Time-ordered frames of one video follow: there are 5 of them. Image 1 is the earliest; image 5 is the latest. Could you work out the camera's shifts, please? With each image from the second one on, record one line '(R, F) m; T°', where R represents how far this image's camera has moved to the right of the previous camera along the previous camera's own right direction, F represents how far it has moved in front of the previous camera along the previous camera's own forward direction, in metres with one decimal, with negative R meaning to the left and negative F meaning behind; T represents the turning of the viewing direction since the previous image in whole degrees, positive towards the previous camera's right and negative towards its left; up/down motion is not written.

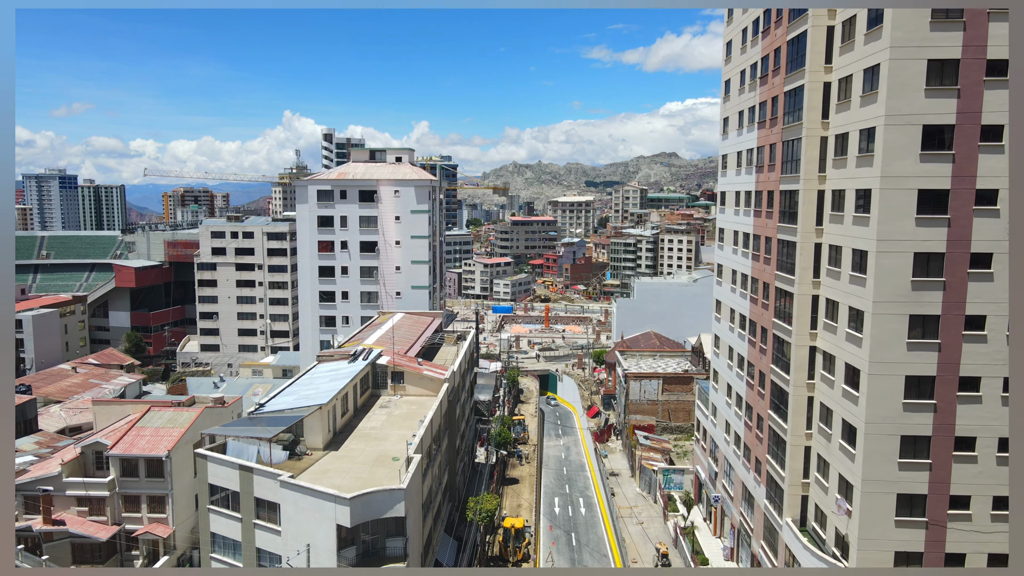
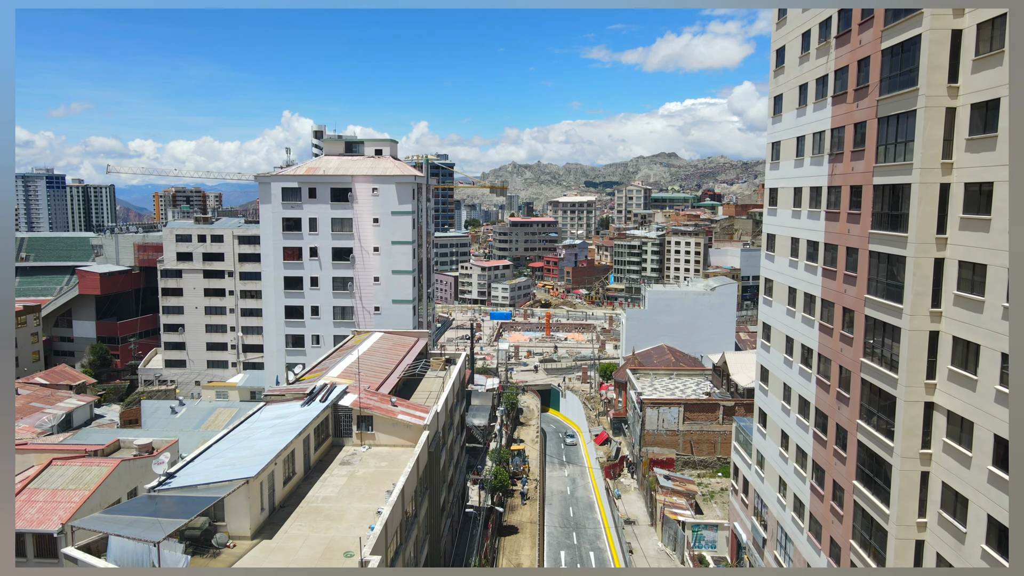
(0.0, +2.9) m; 0°
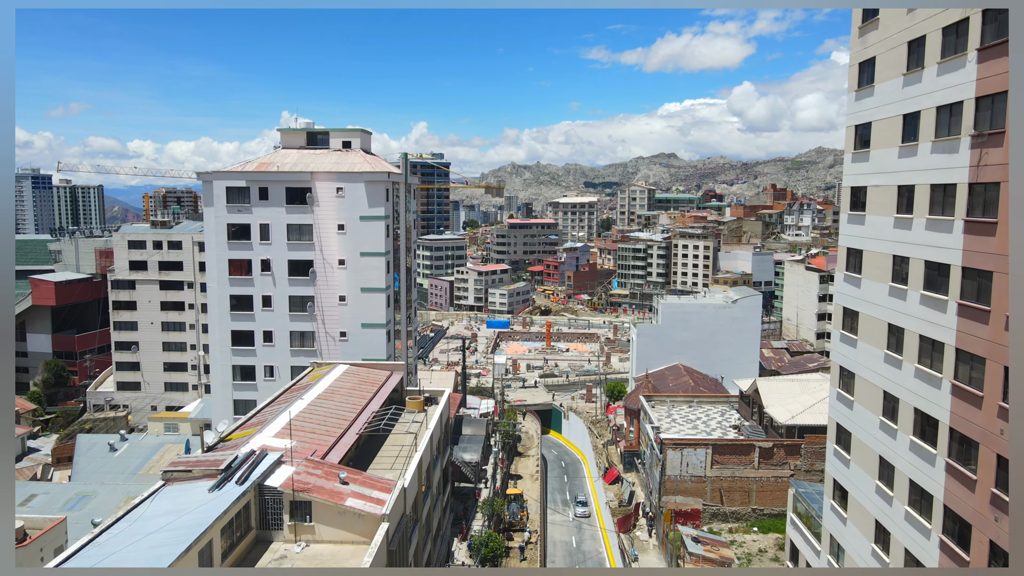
(+0.1, +3.0) m; 0°
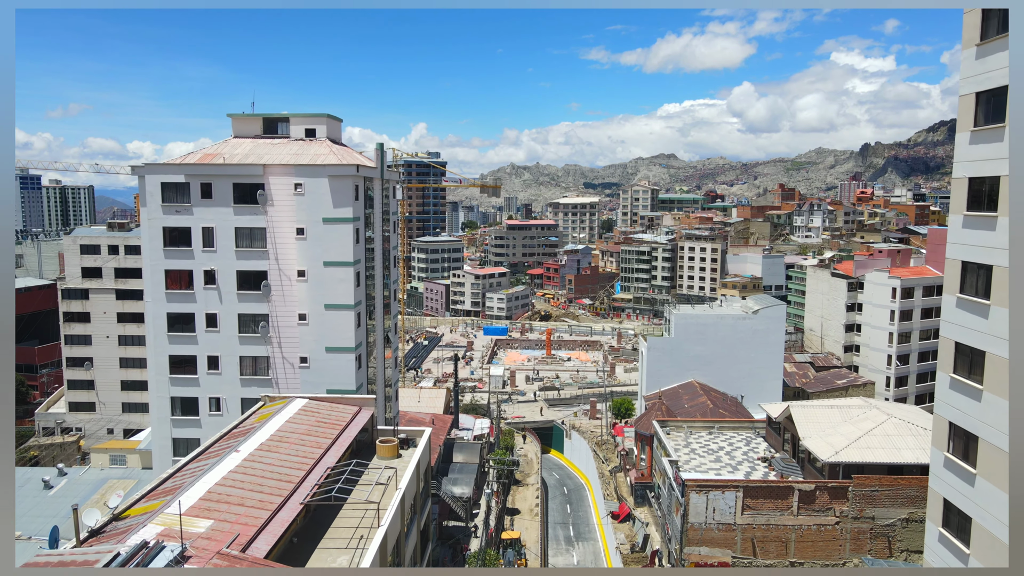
(+0.1, +2.4) m; 0°
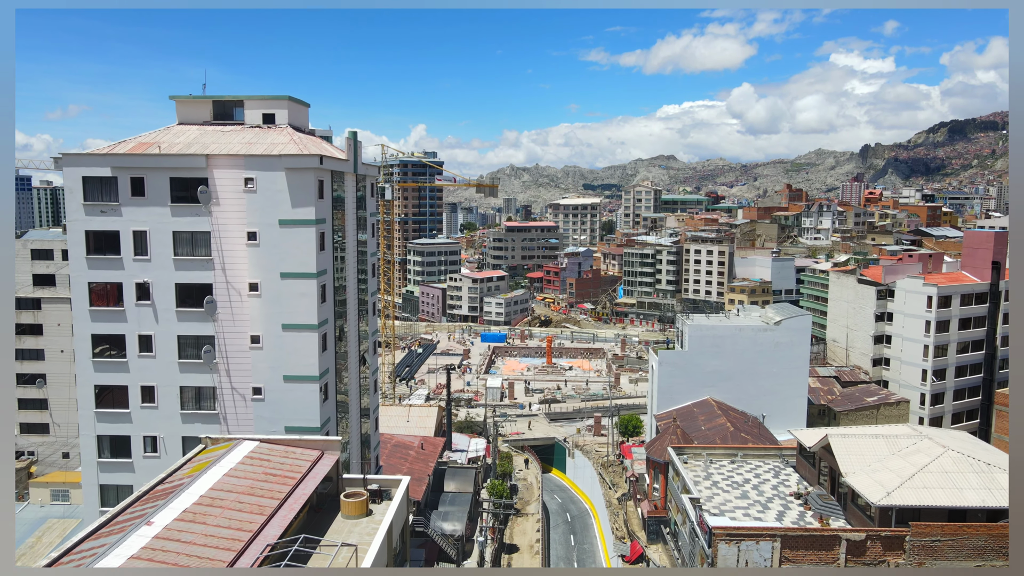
(0.0, +2.0) m; 0°
